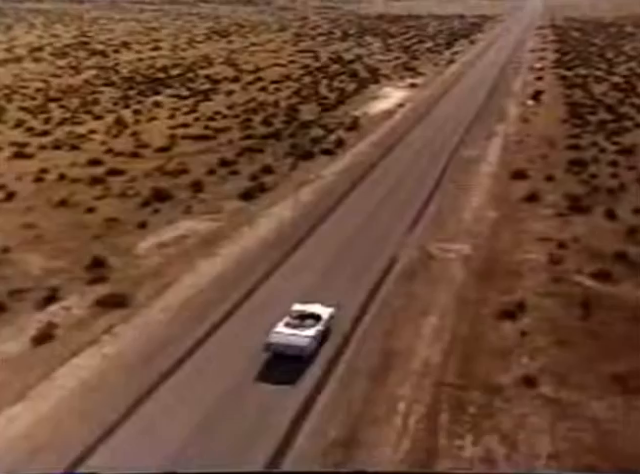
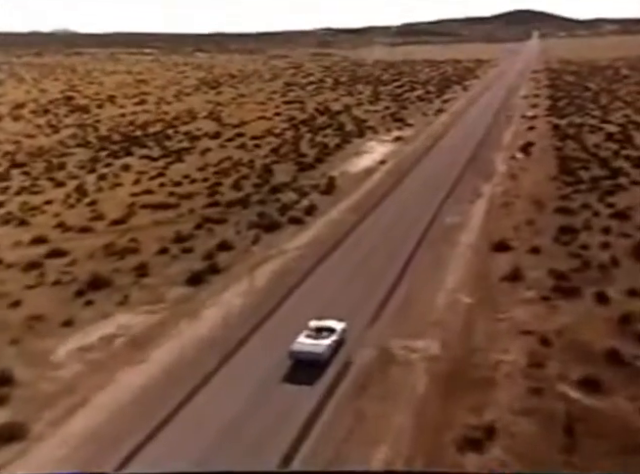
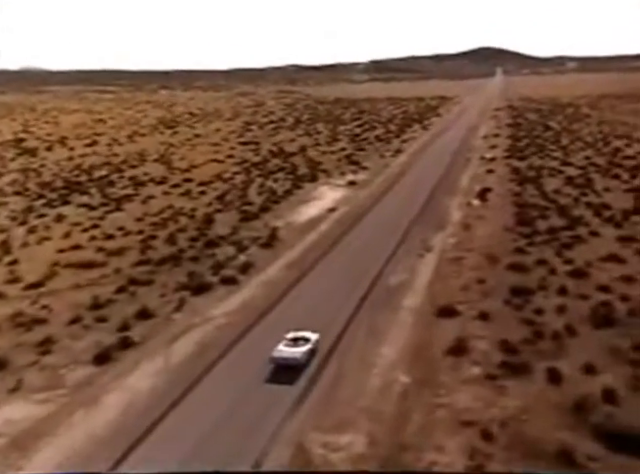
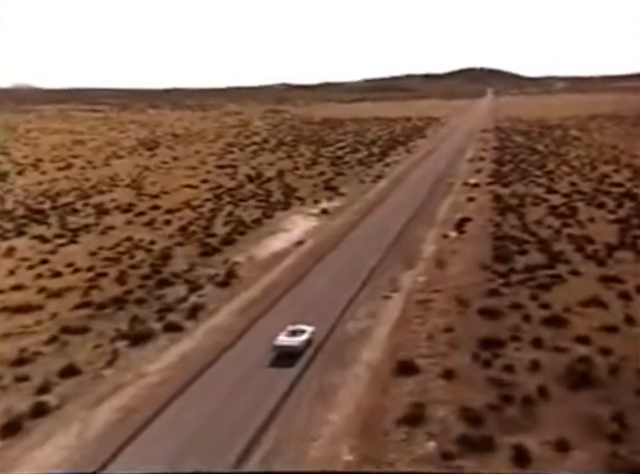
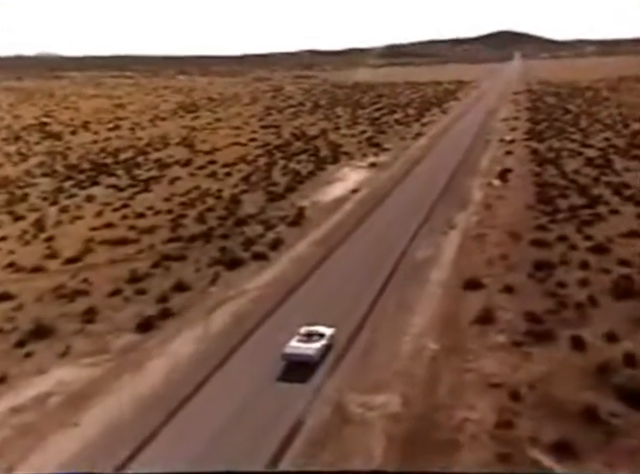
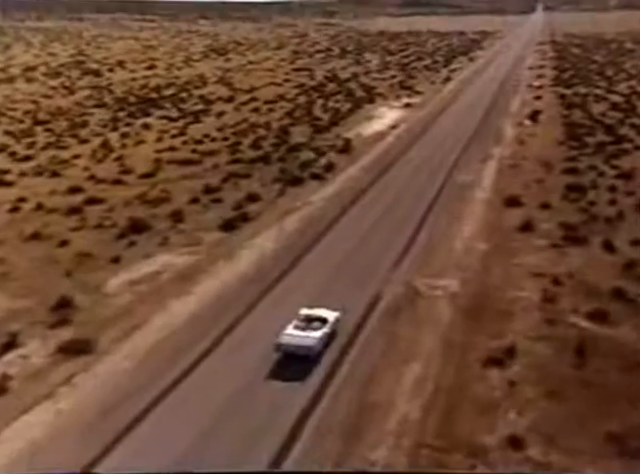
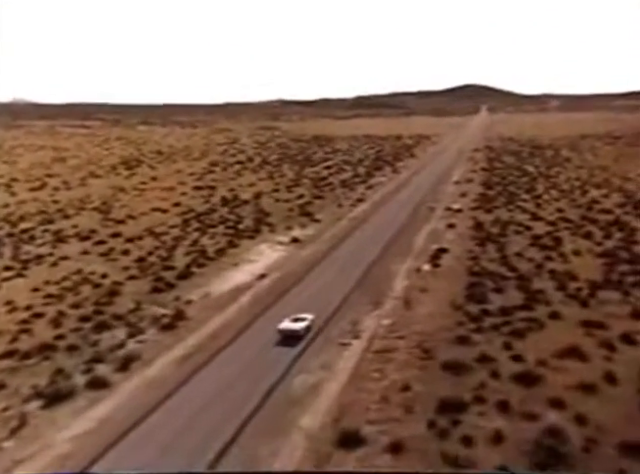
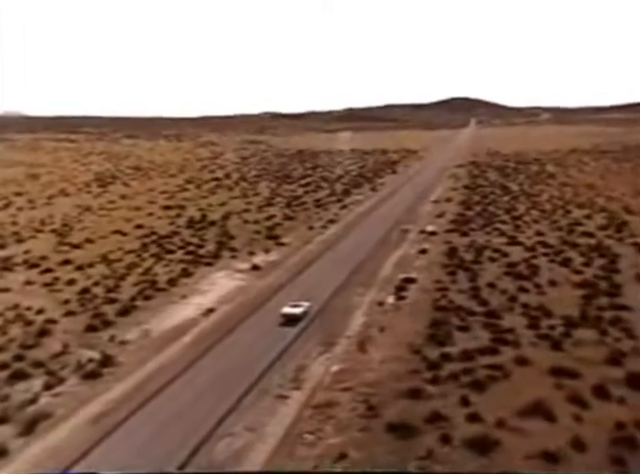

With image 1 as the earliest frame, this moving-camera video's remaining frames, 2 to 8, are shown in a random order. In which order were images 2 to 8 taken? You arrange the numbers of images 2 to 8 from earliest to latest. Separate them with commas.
6, 2, 5, 3, 4, 7, 8
